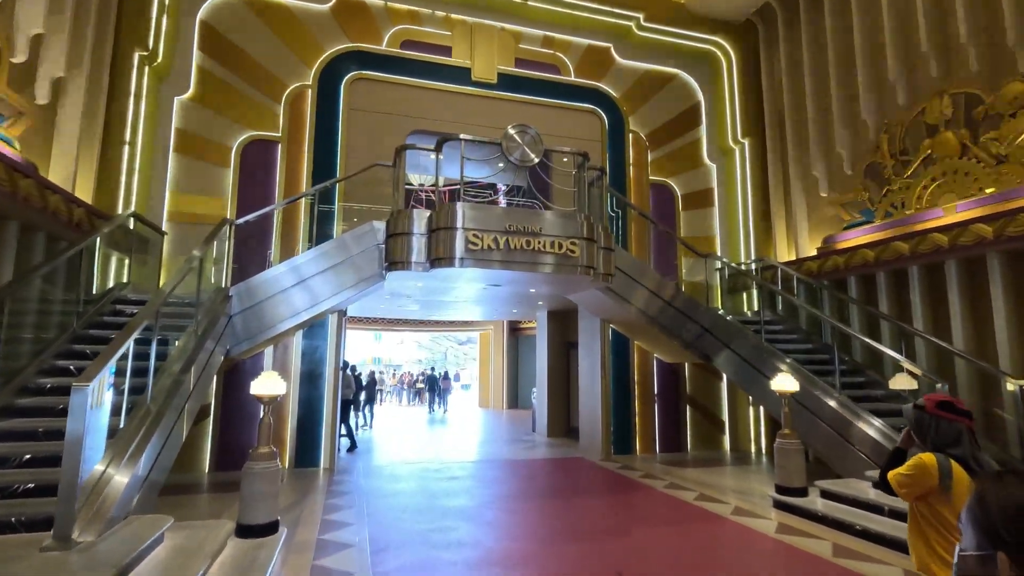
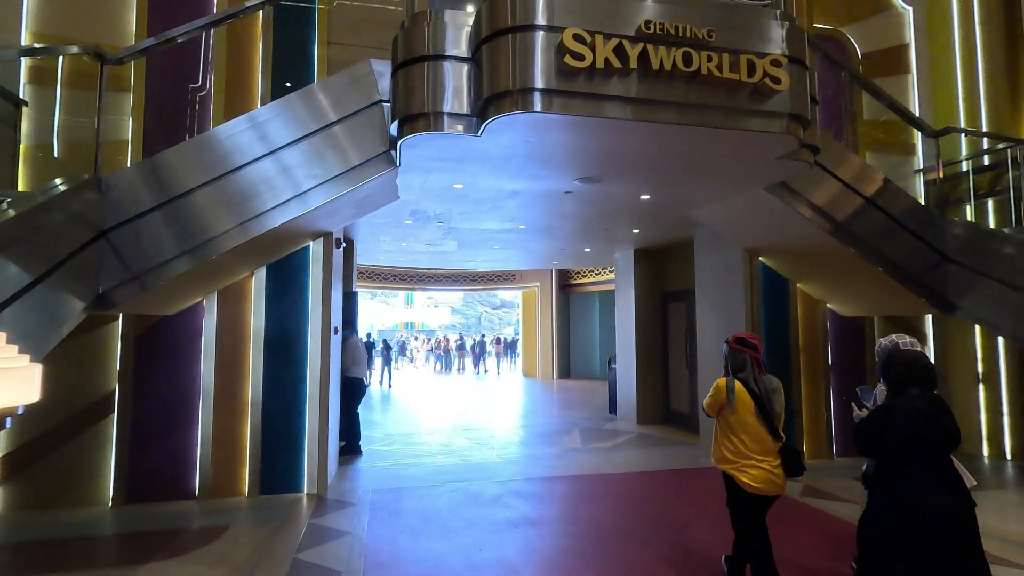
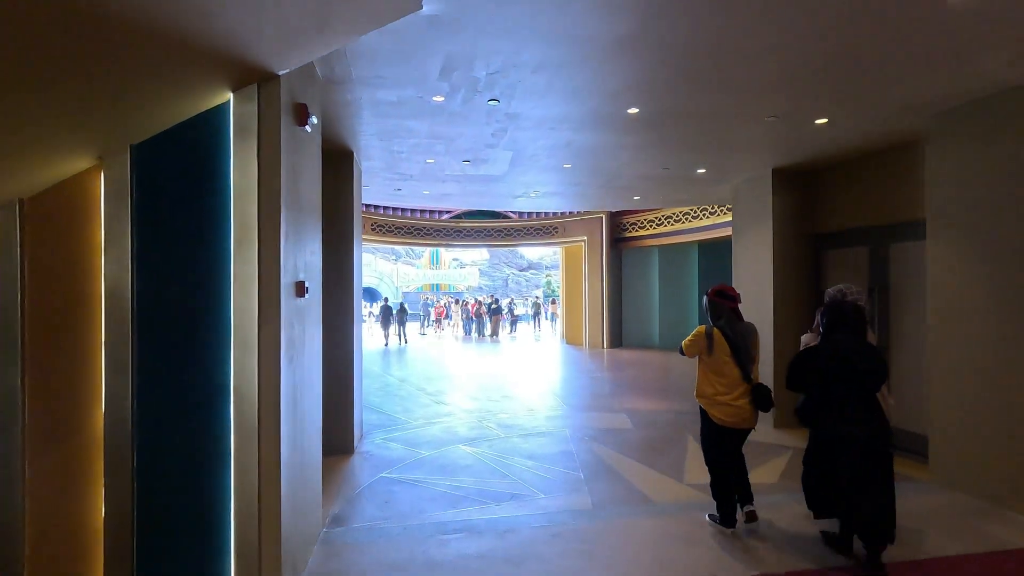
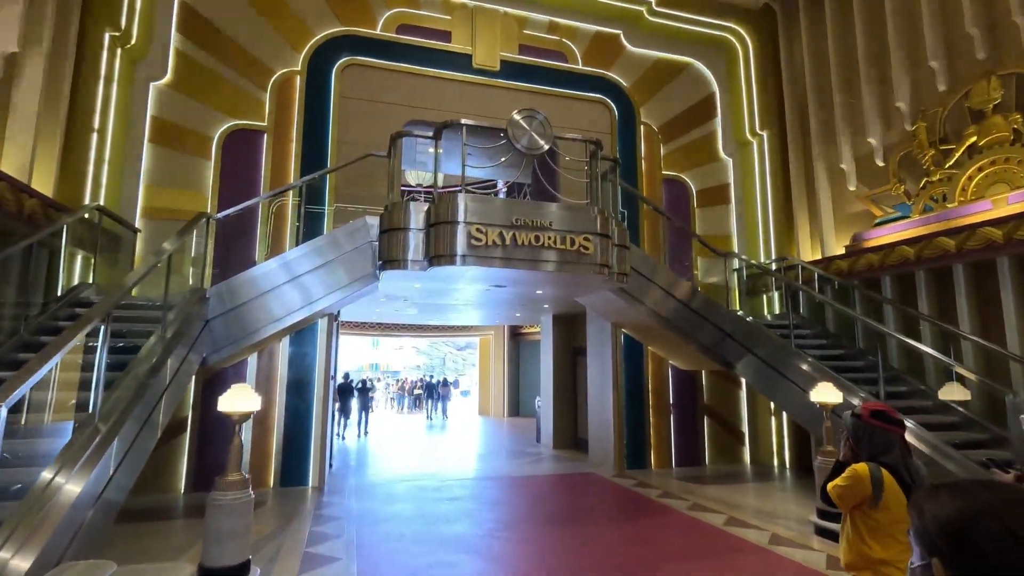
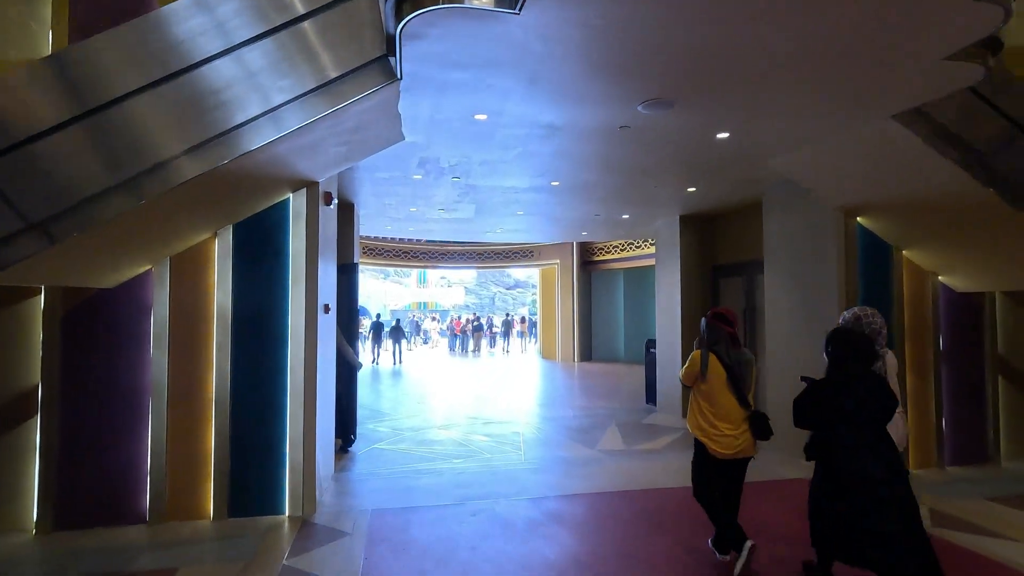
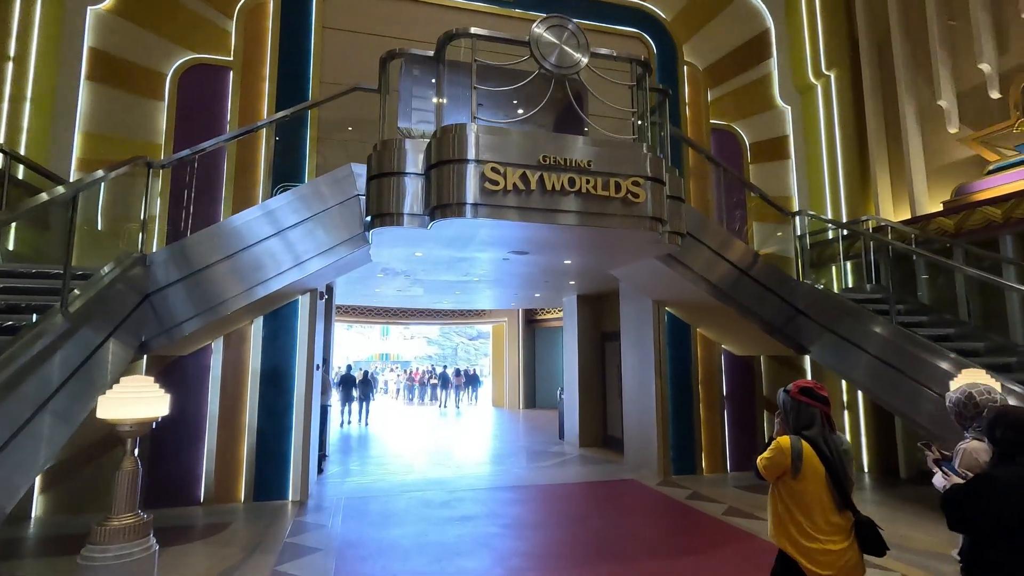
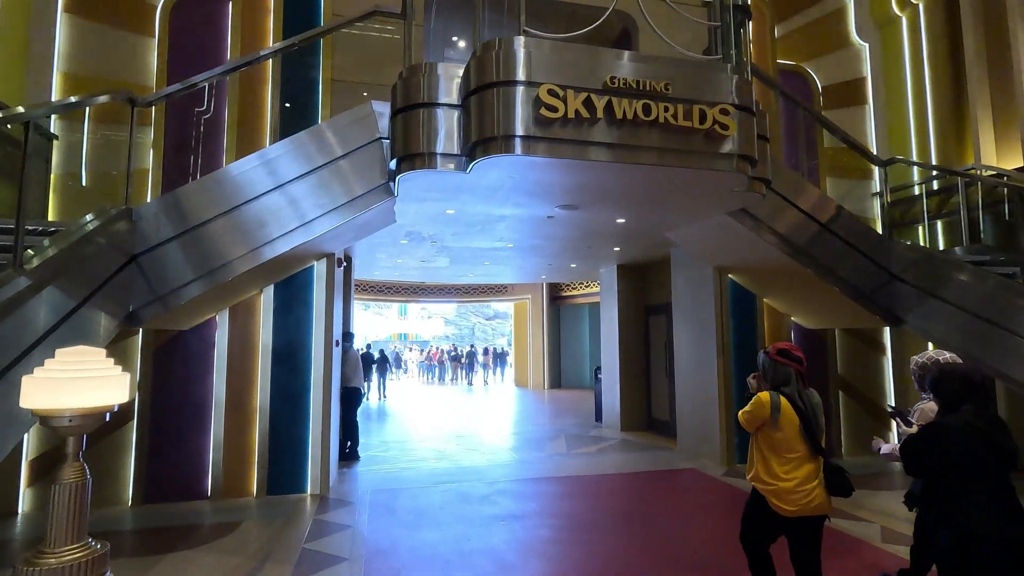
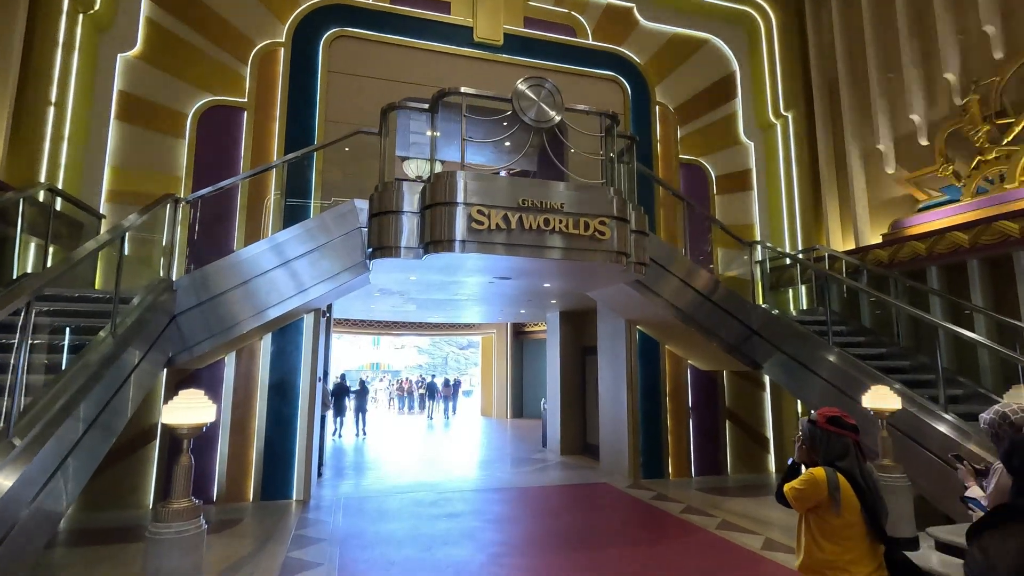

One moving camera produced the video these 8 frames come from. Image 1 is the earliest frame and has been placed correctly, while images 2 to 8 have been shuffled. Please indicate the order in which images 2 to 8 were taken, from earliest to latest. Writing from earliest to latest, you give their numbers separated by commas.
4, 8, 6, 7, 2, 5, 3
